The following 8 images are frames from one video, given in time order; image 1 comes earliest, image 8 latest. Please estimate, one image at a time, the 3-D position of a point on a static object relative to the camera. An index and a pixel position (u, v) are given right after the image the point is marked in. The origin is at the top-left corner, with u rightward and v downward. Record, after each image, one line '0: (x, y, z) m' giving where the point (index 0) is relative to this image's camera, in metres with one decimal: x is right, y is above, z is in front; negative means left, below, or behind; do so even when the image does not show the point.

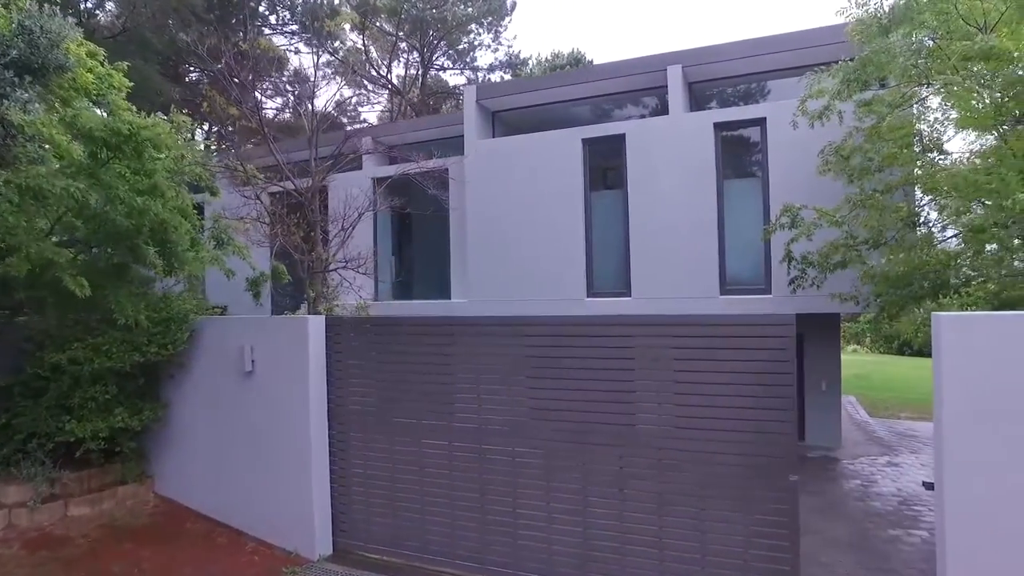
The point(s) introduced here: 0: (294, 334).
0: (-2.0, -0.4, +6.0) m
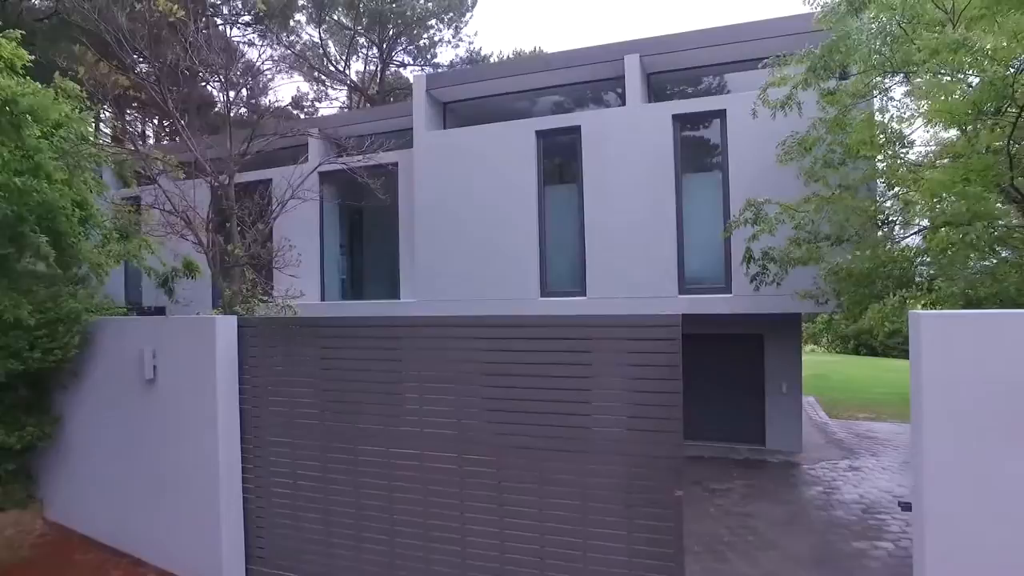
0: (-2.5, -0.4, +5.3) m
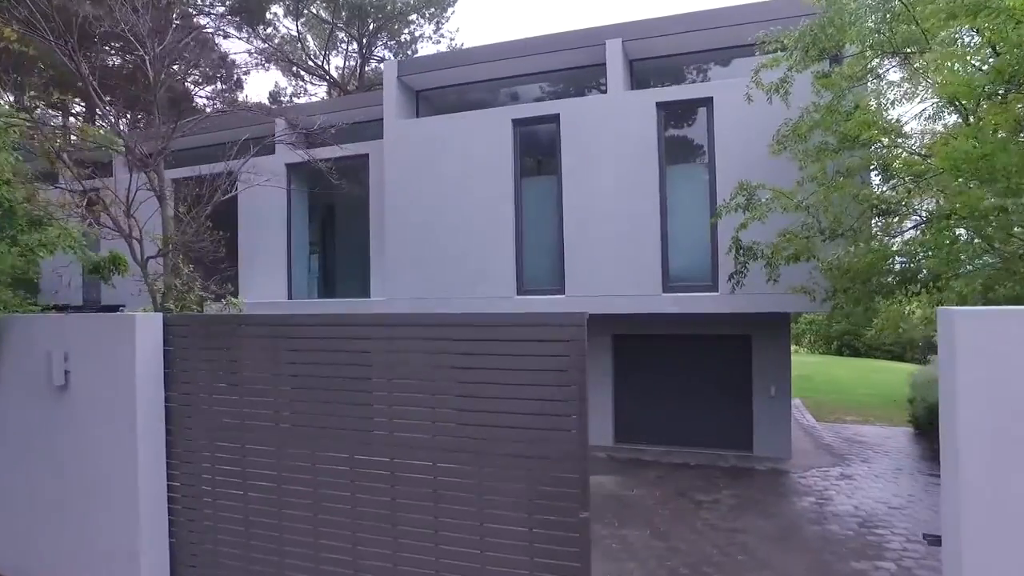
0: (-2.8, -0.3, +4.6) m
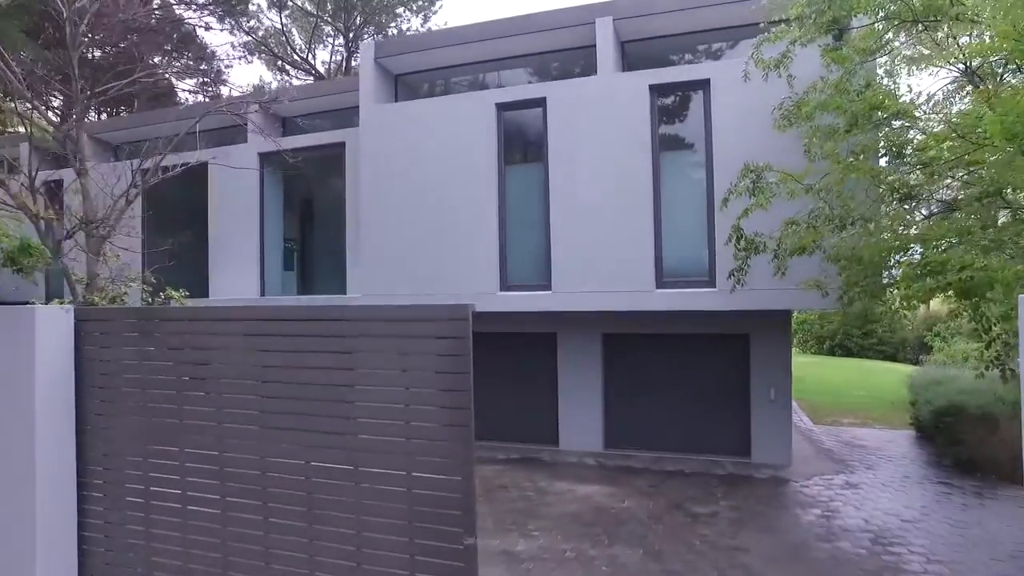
0: (-3.0, -0.3, +3.9) m
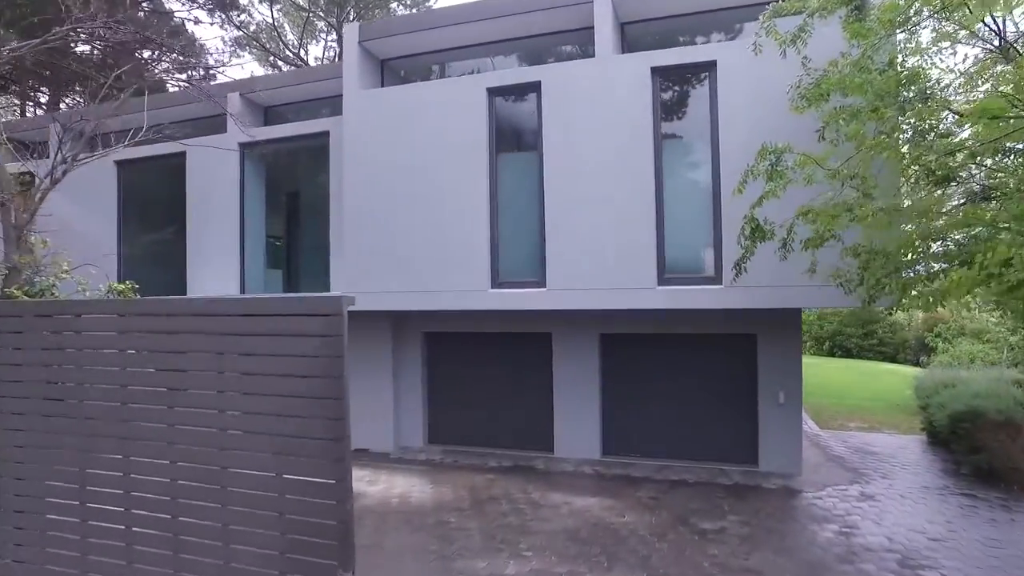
0: (-3.0, -0.2, +3.3) m
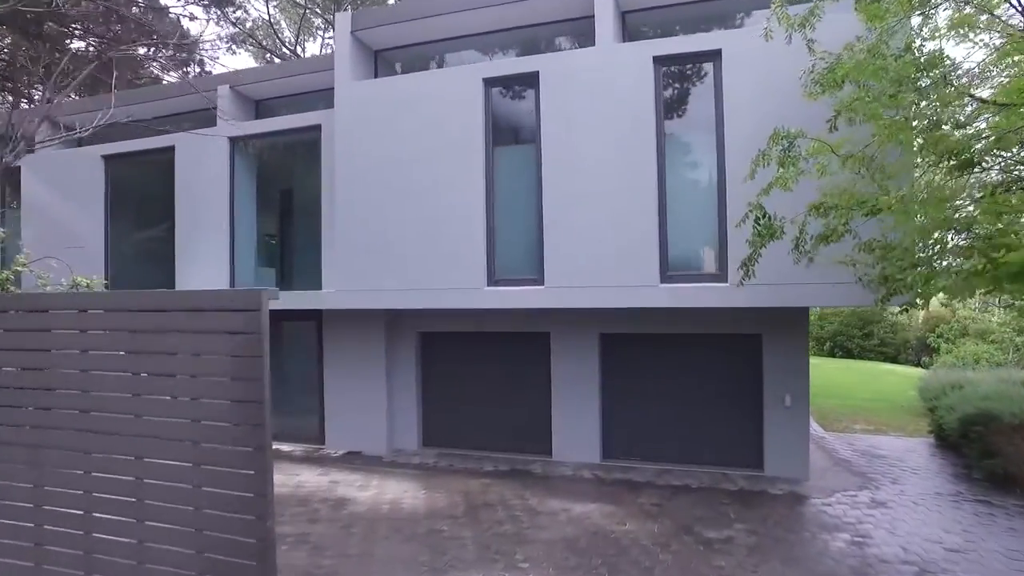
0: (-3.1, -0.2, +3.0) m
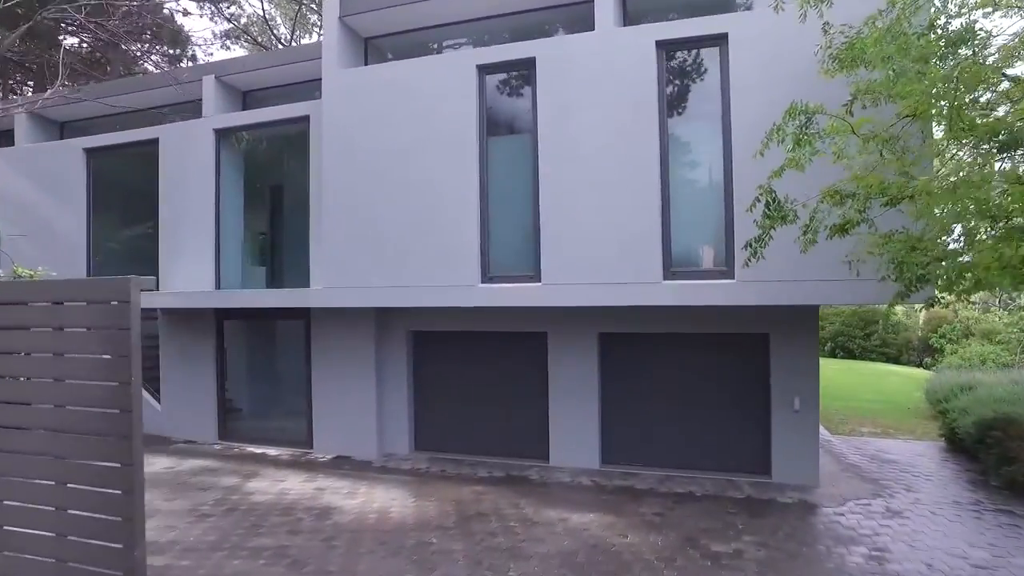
0: (-3.1, -0.1, +2.5) m
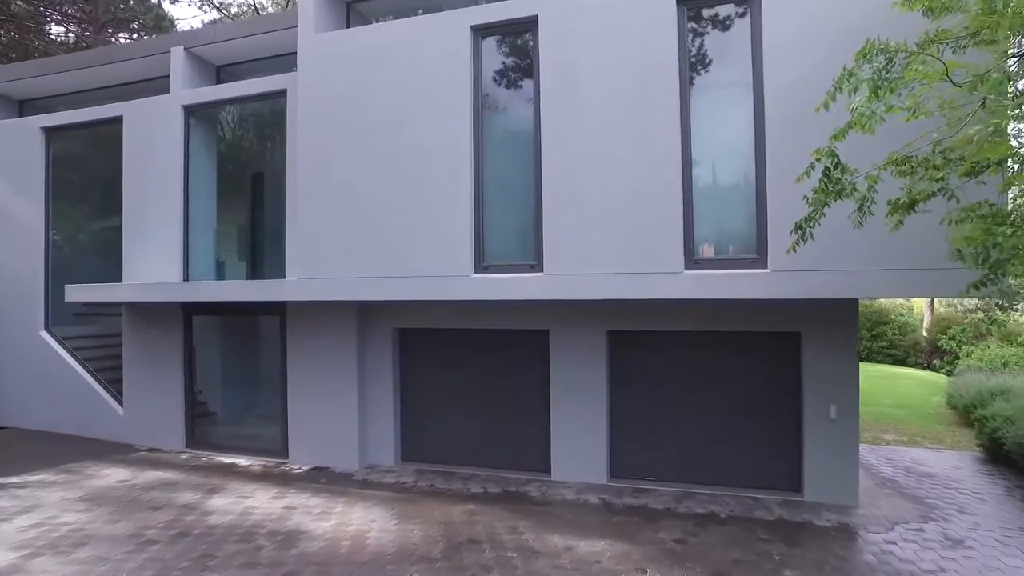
0: (-3.1, 0.0, +1.5) m
